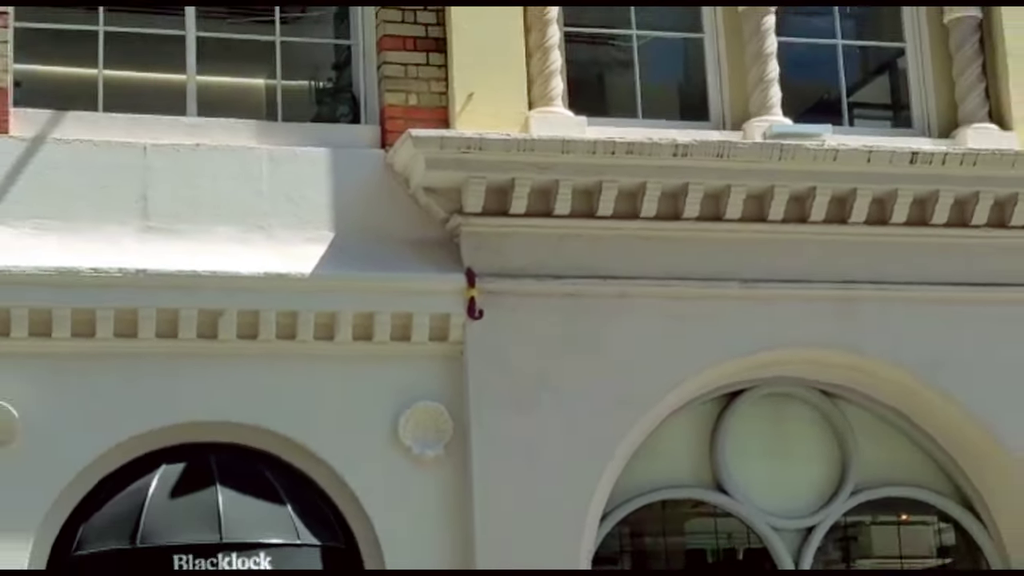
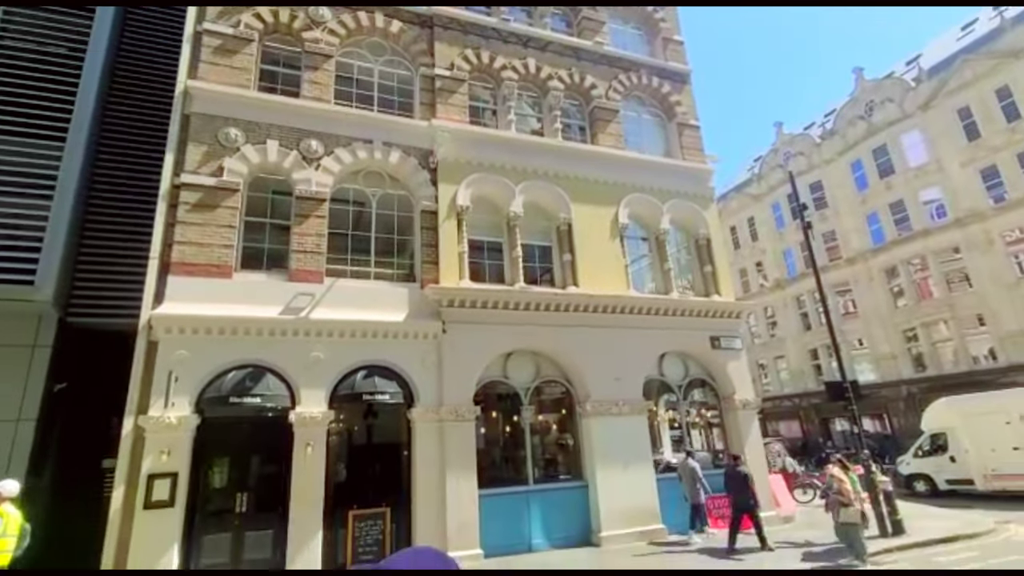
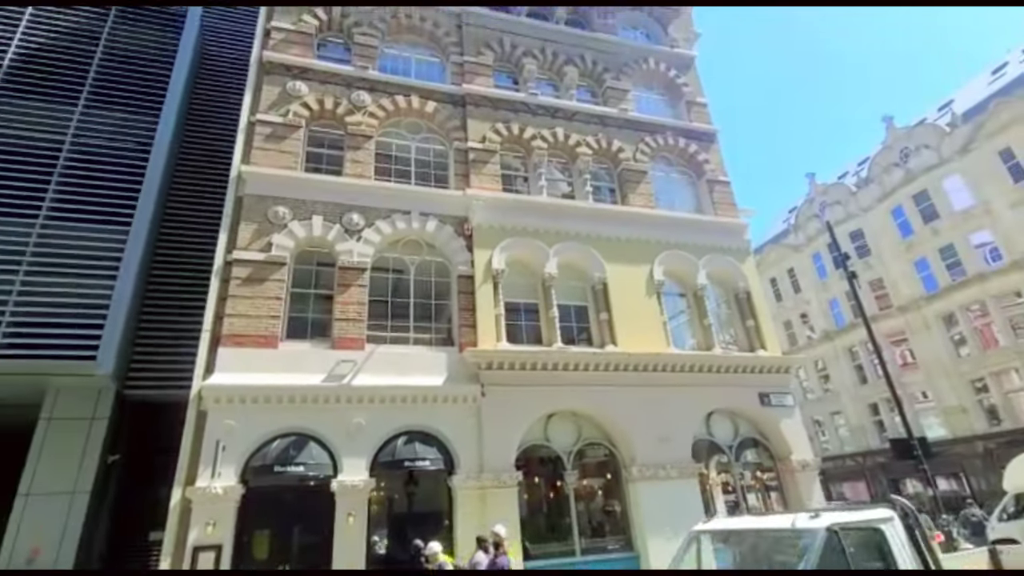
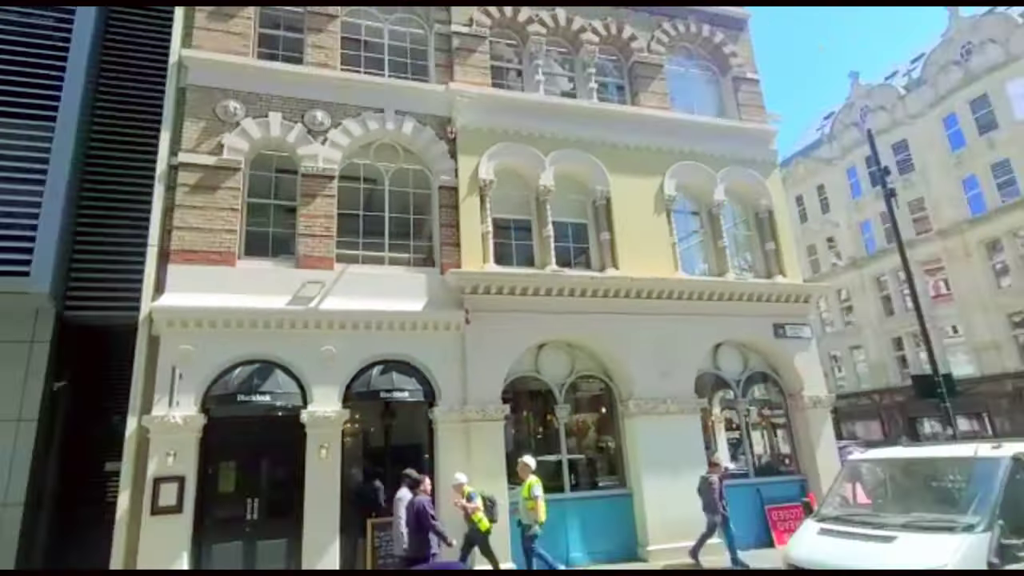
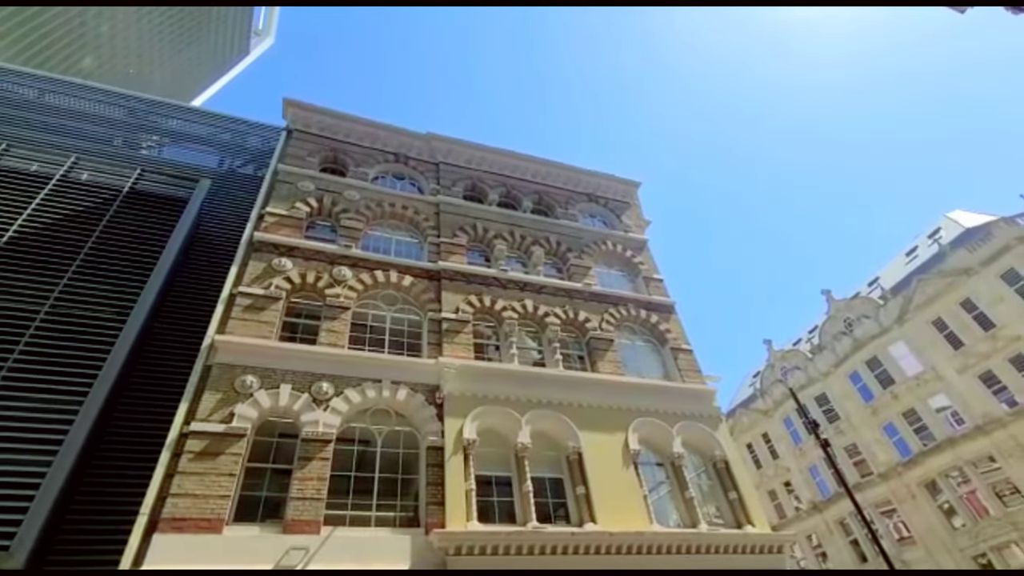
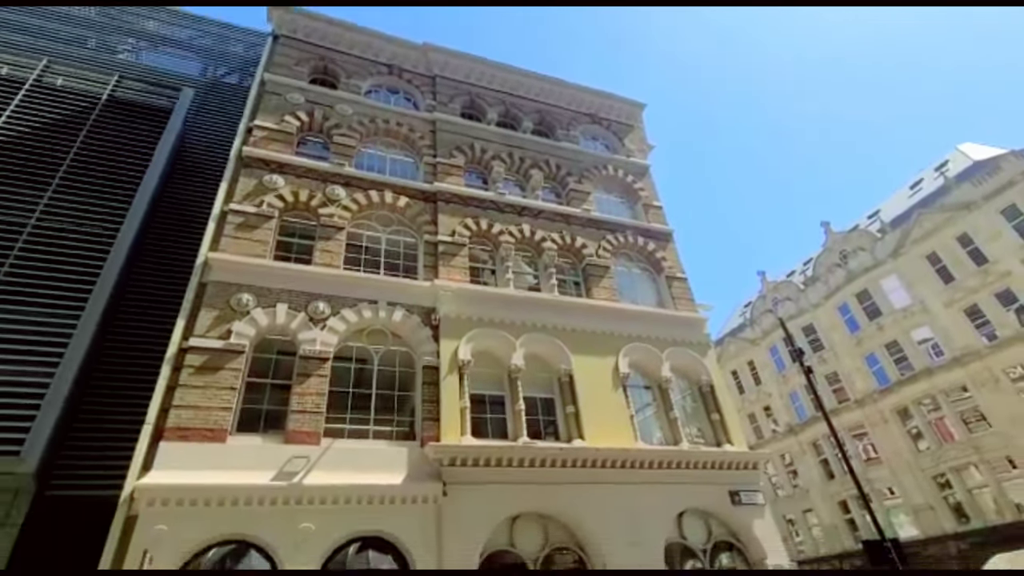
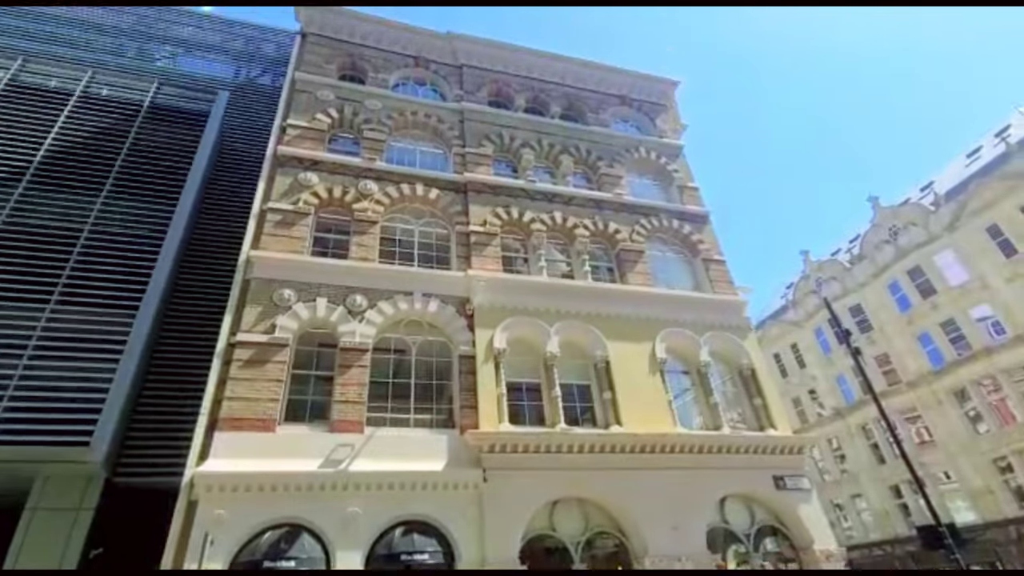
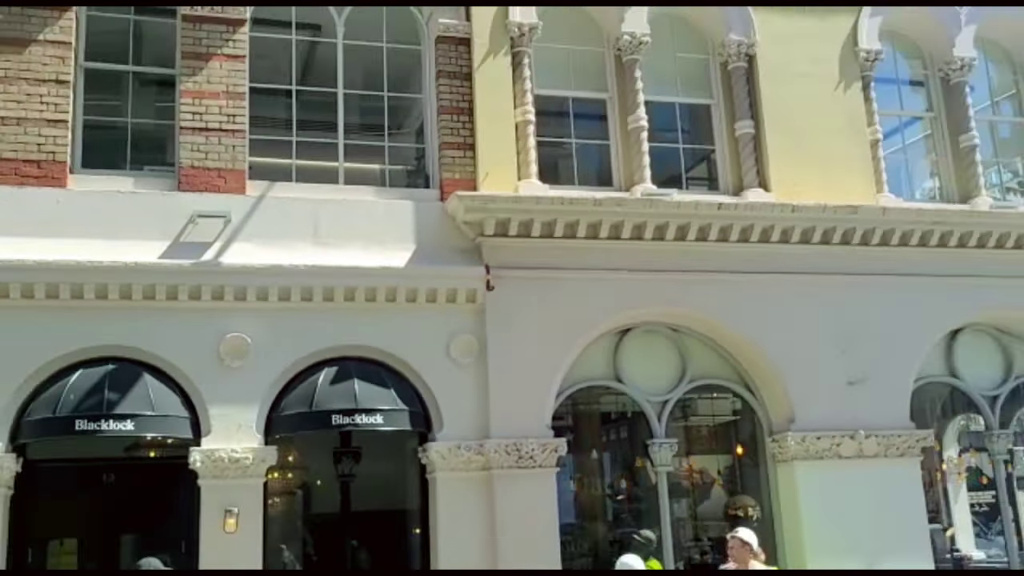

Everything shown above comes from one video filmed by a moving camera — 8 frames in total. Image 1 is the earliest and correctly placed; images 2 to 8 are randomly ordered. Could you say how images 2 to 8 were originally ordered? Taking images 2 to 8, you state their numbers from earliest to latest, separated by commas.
8, 4, 3, 7, 5, 6, 2
